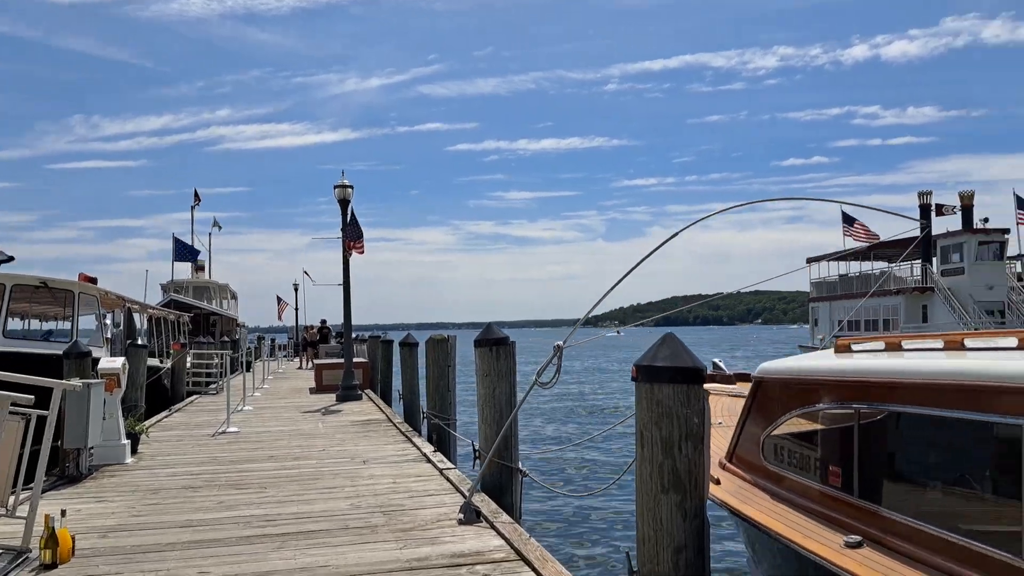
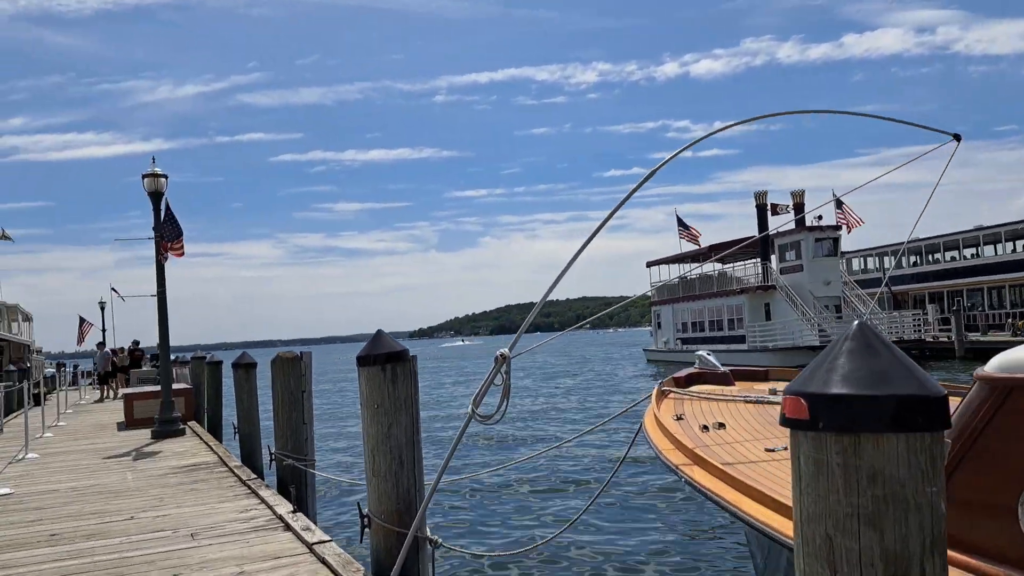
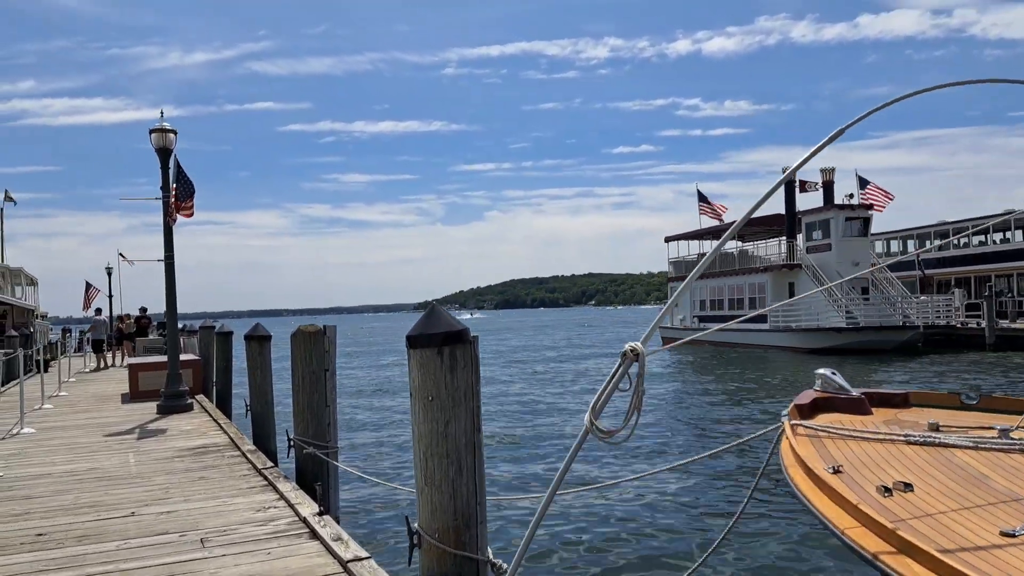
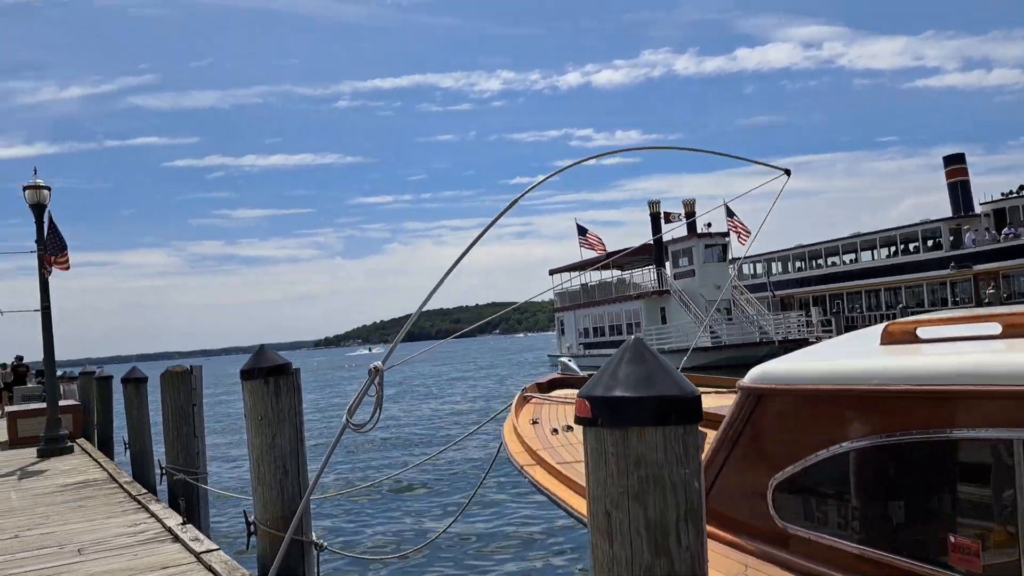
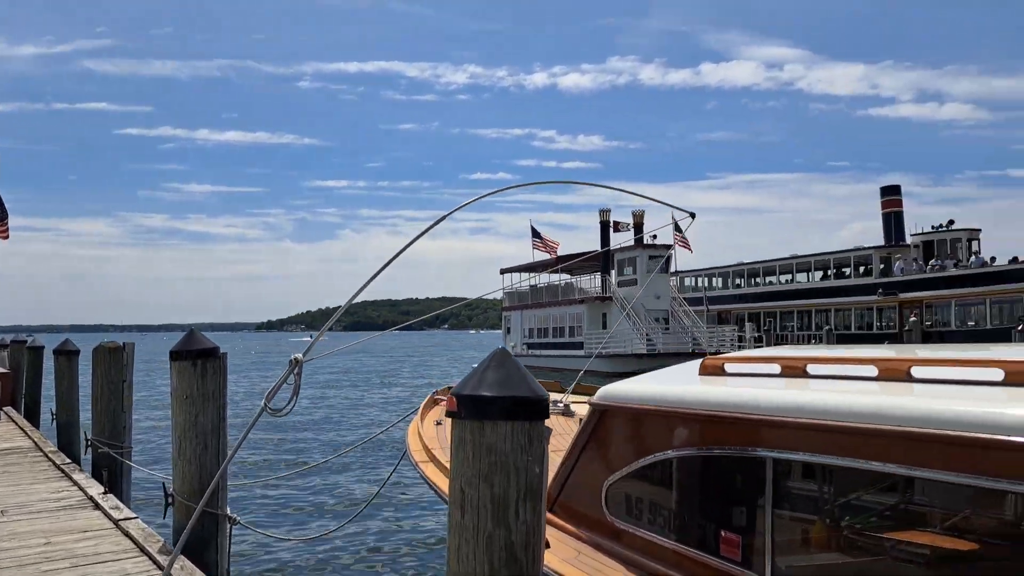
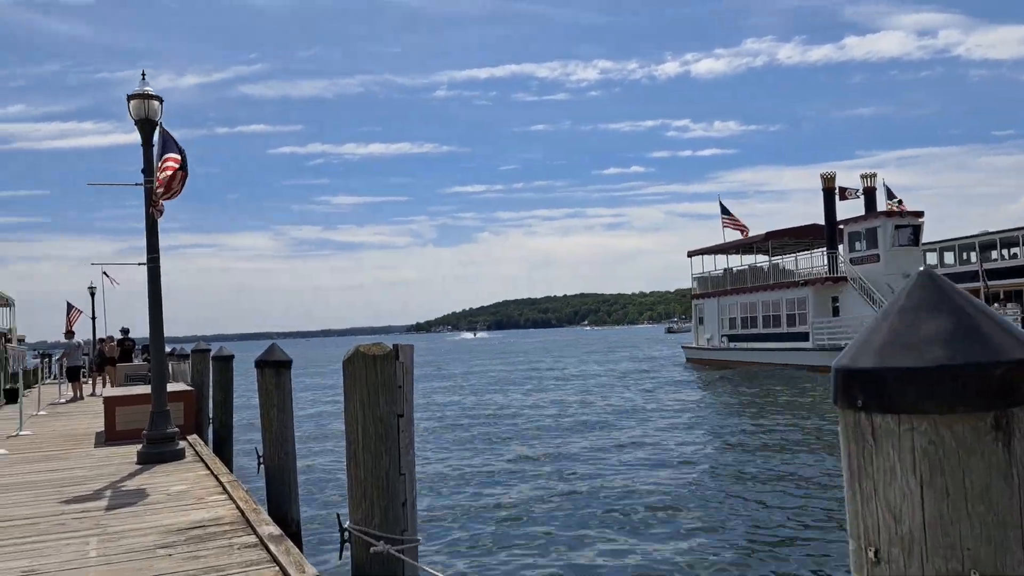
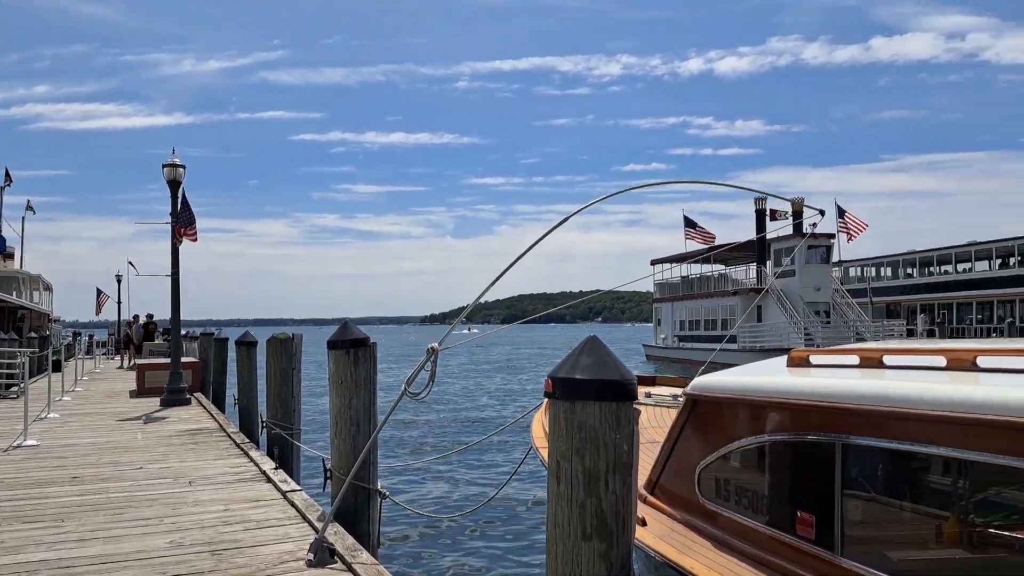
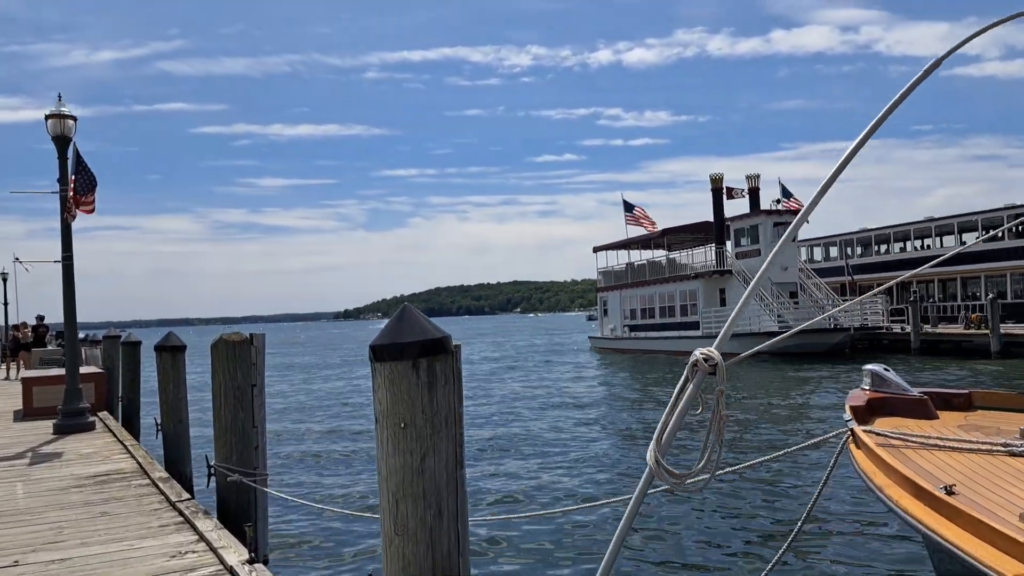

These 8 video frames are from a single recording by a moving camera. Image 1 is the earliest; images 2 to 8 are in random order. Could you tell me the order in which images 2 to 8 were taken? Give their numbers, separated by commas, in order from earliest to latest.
7, 5, 4, 2, 3, 8, 6
